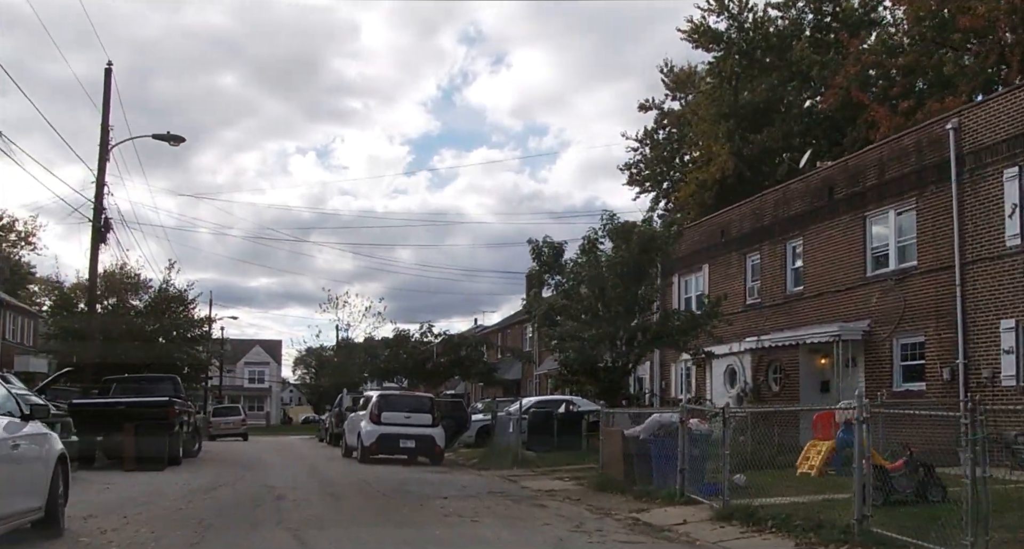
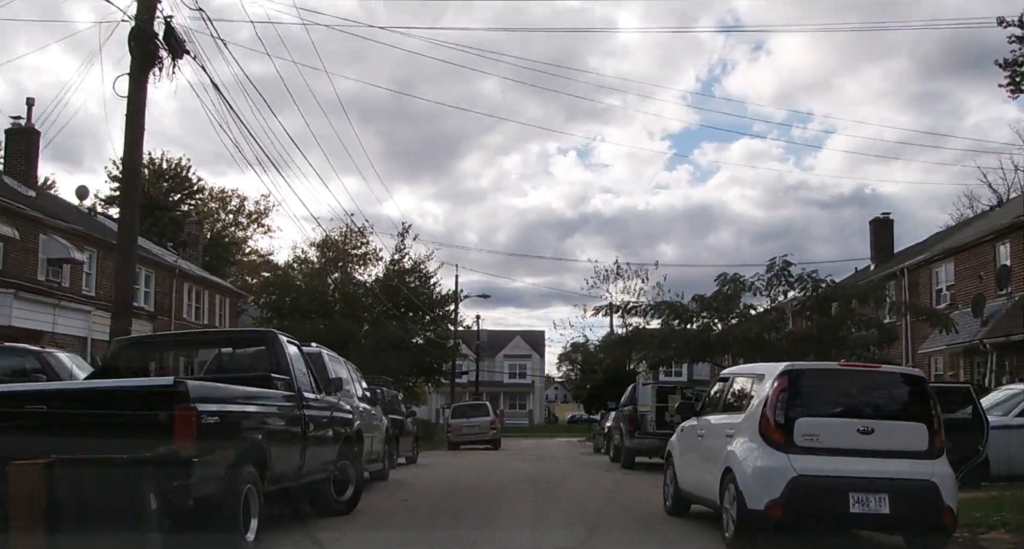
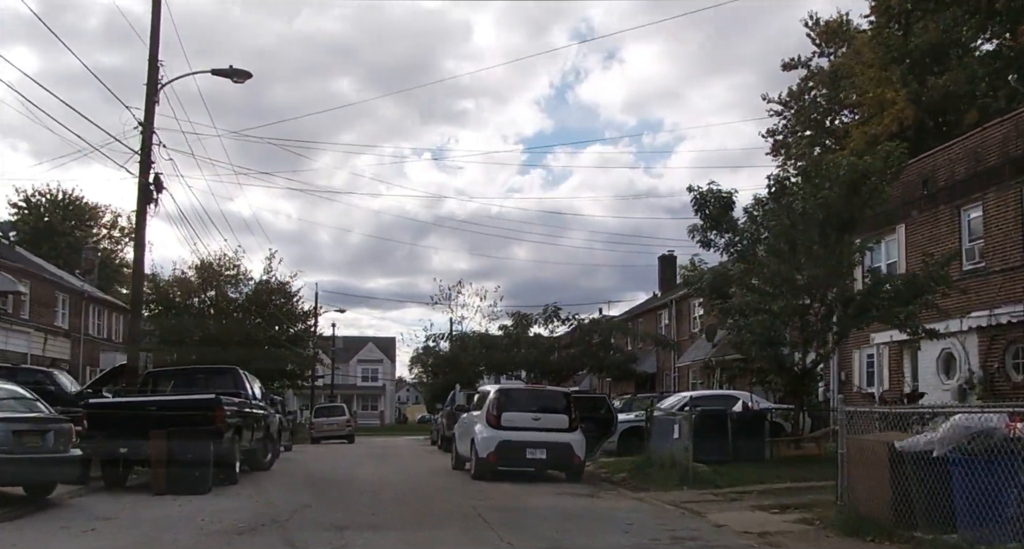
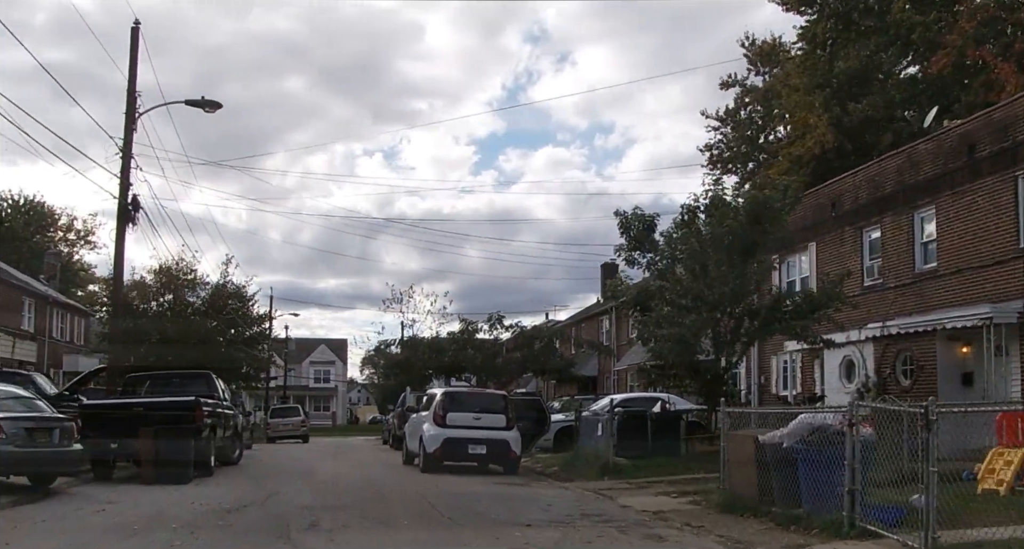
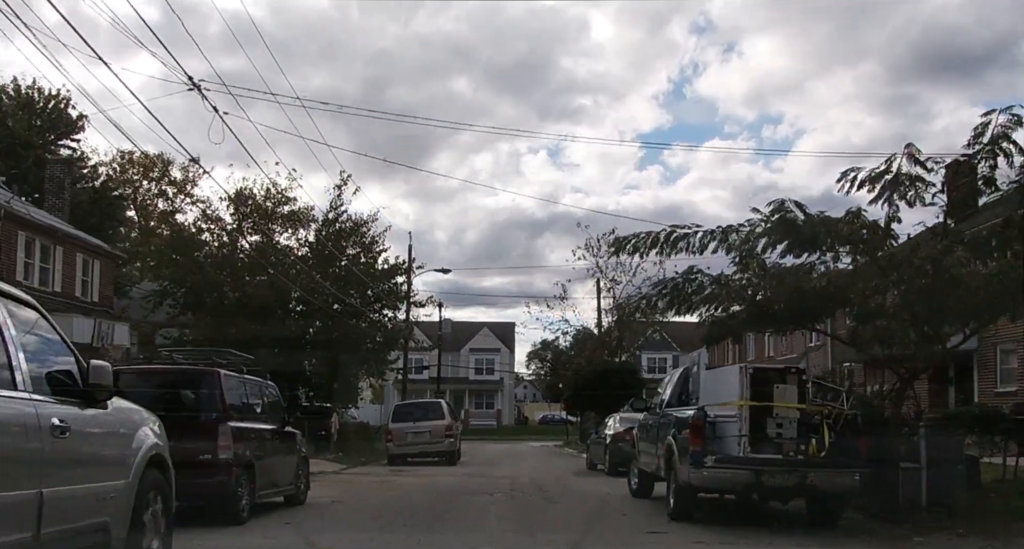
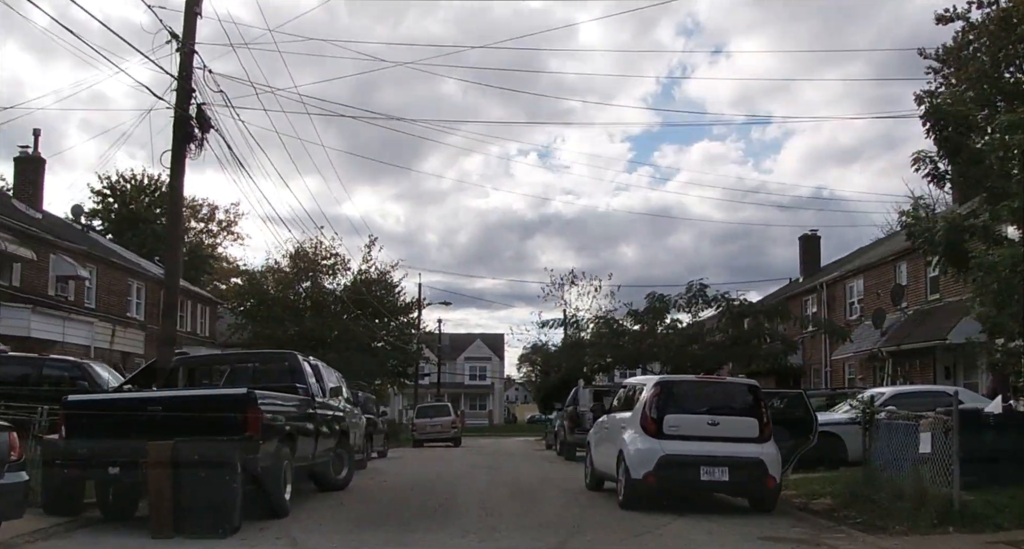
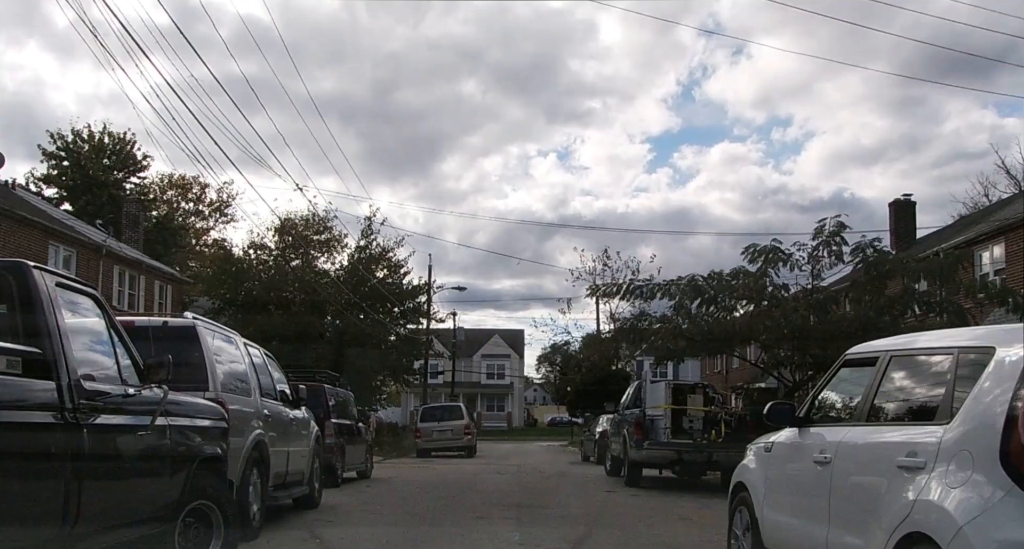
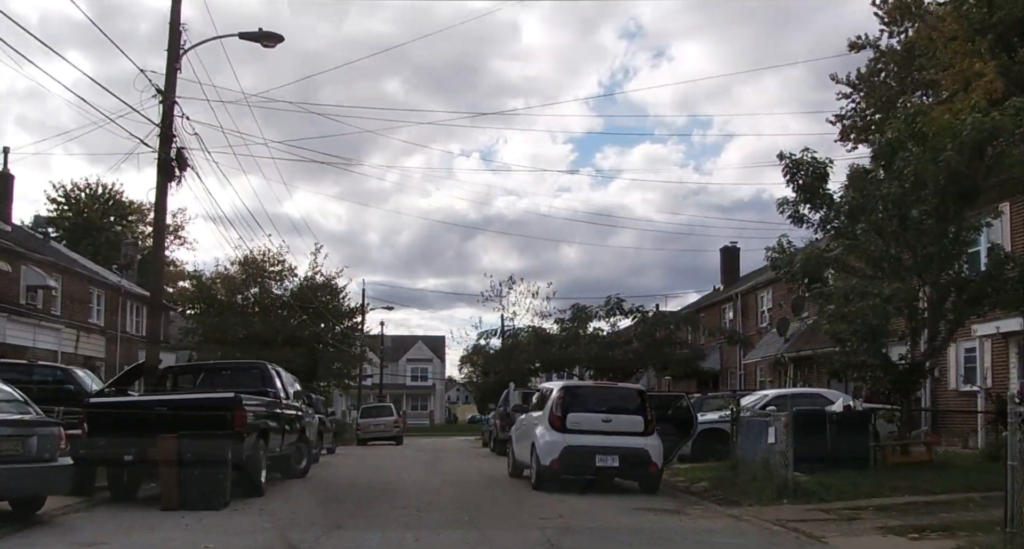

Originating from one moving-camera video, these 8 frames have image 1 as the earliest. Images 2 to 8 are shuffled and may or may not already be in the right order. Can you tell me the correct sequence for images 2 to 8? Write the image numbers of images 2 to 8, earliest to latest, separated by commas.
4, 3, 8, 6, 2, 7, 5
